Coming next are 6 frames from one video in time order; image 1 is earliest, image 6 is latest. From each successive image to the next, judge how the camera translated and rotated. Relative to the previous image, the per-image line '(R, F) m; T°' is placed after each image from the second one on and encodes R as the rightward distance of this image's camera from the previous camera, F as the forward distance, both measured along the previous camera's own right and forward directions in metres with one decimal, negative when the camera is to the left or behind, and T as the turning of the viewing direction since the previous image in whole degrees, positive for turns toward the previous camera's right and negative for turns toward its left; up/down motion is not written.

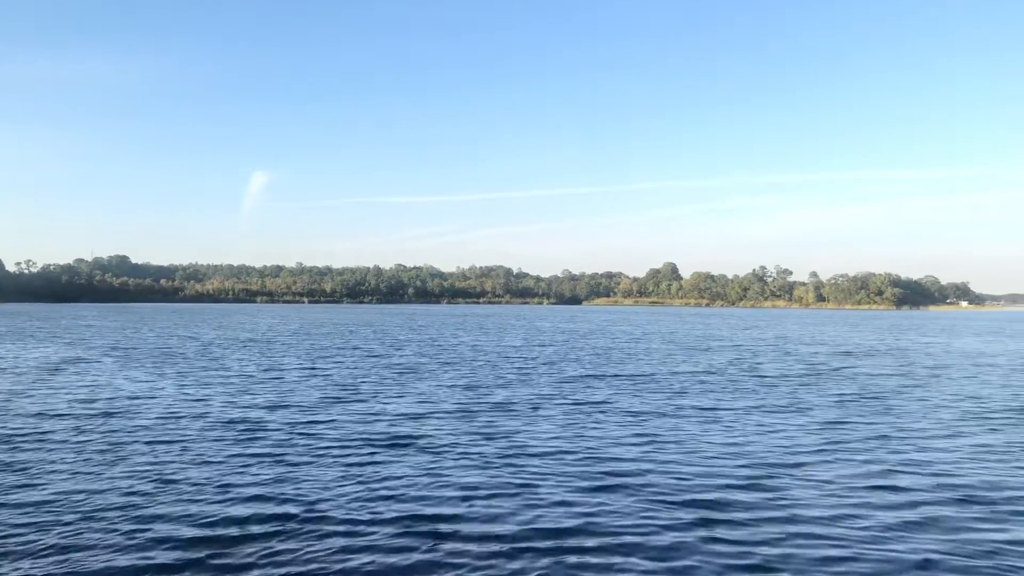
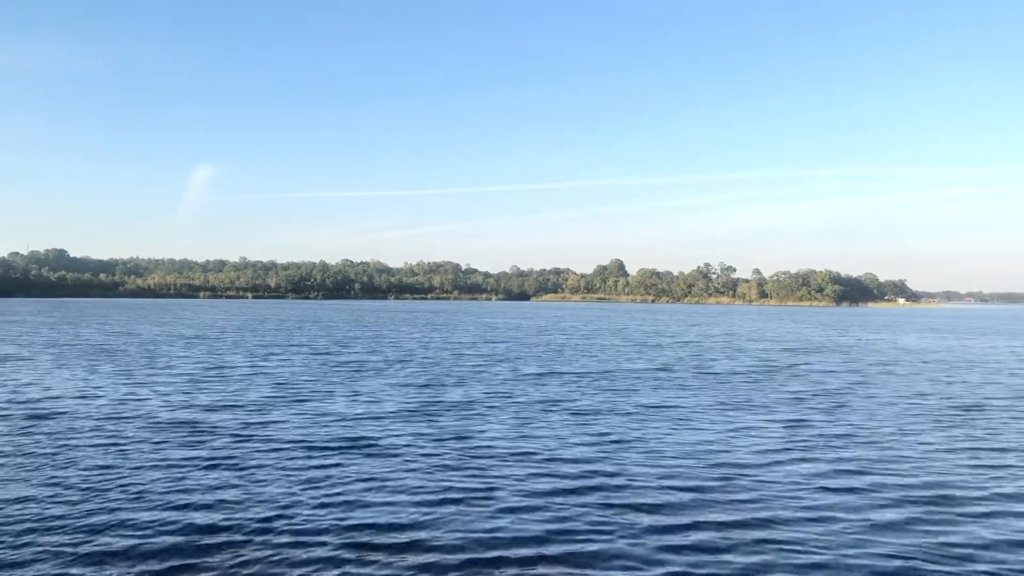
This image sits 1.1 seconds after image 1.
(-0.1, +0.3) m; +3°
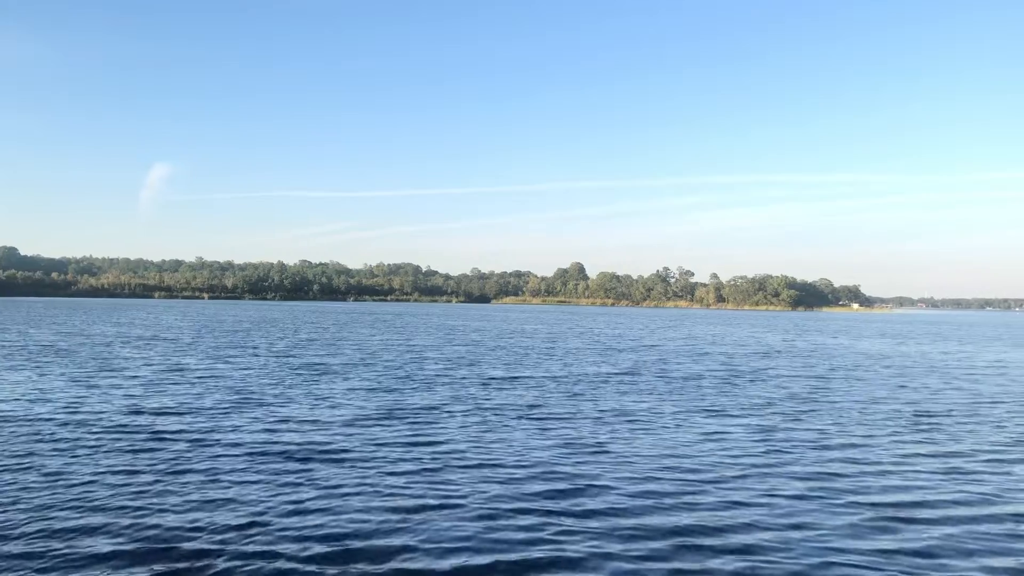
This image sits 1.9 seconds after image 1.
(-0.1, +0.2) m; +2°
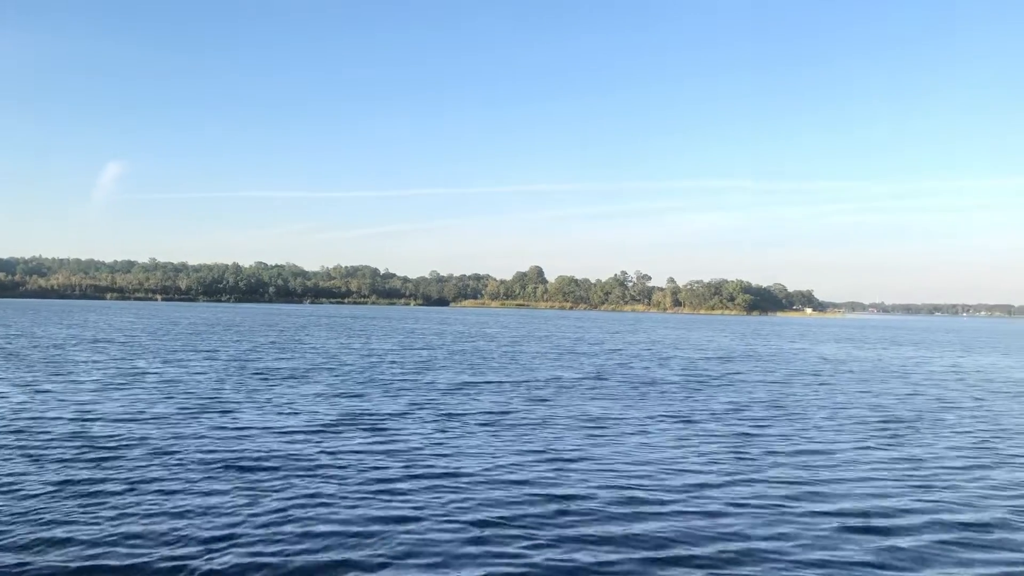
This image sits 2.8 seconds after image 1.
(-0.2, +0.3) m; +3°
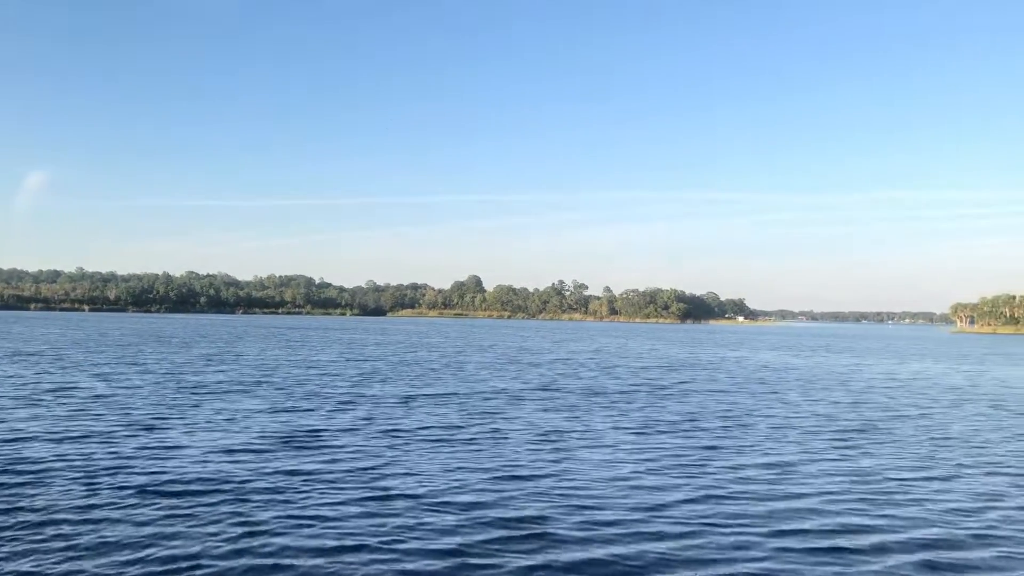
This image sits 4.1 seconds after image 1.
(-0.3, +0.3) m; +4°
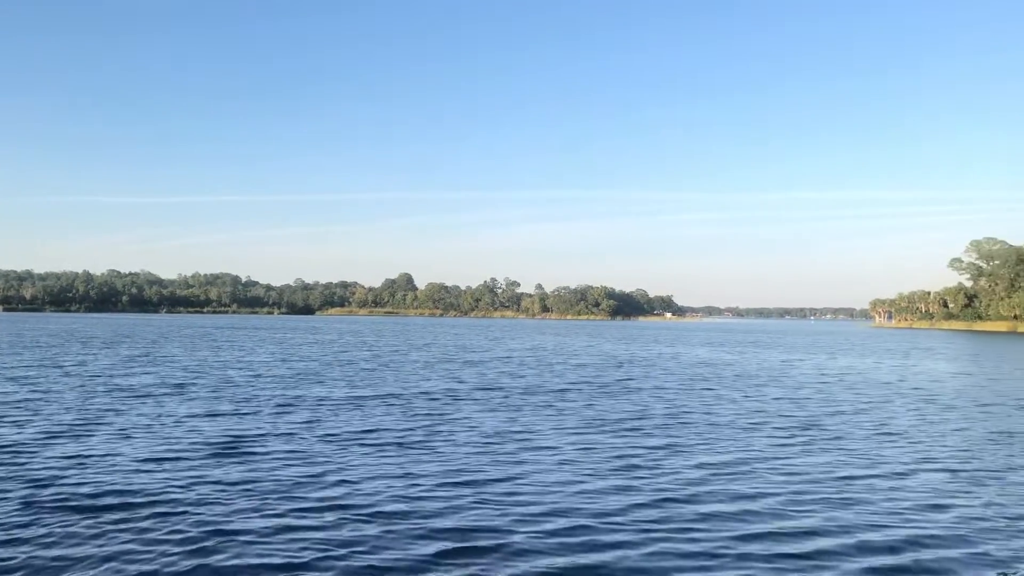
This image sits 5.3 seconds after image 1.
(-0.3, +0.3) m; +4°
